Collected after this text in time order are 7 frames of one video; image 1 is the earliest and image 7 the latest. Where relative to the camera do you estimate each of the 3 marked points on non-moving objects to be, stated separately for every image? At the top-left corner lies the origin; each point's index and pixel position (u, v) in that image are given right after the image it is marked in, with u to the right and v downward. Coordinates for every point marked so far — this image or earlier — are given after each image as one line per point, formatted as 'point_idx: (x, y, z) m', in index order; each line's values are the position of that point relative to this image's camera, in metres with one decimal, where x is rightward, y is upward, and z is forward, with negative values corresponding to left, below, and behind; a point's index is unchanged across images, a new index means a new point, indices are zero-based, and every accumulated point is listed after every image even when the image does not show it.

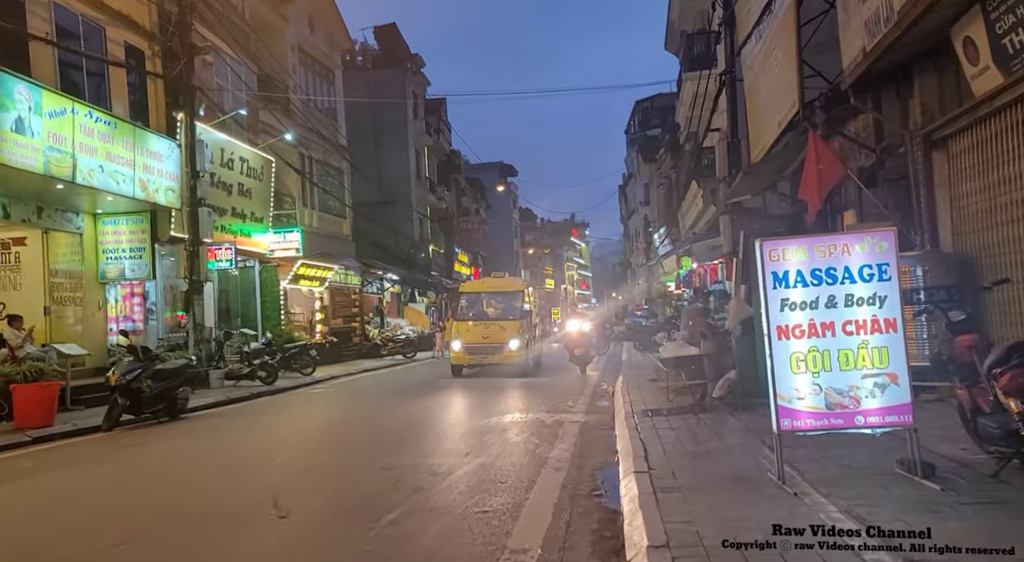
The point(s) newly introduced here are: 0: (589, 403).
0: (+1.2, -1.8, +13.4) m
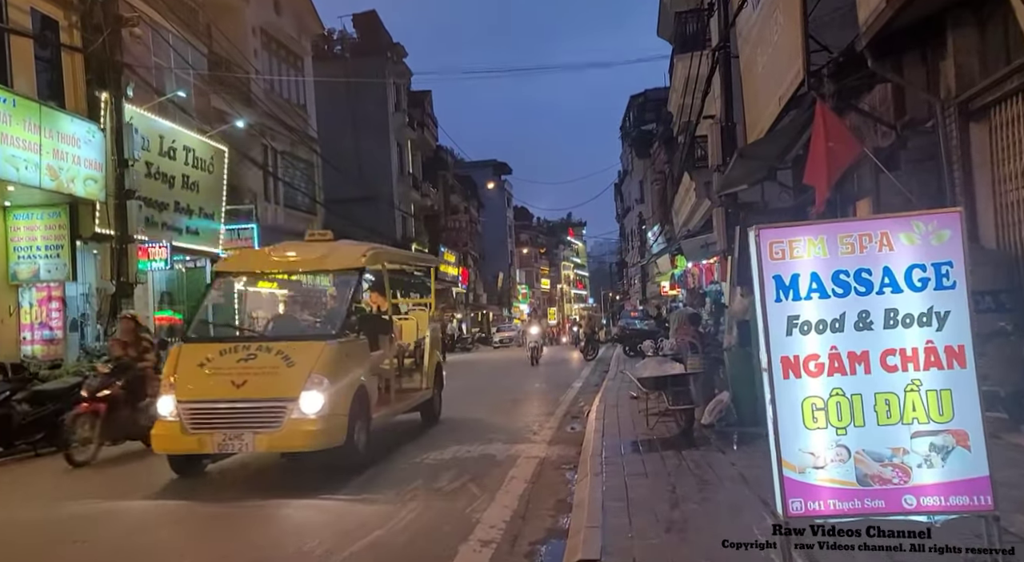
0: (+0.6, -1.9, +11.3) m
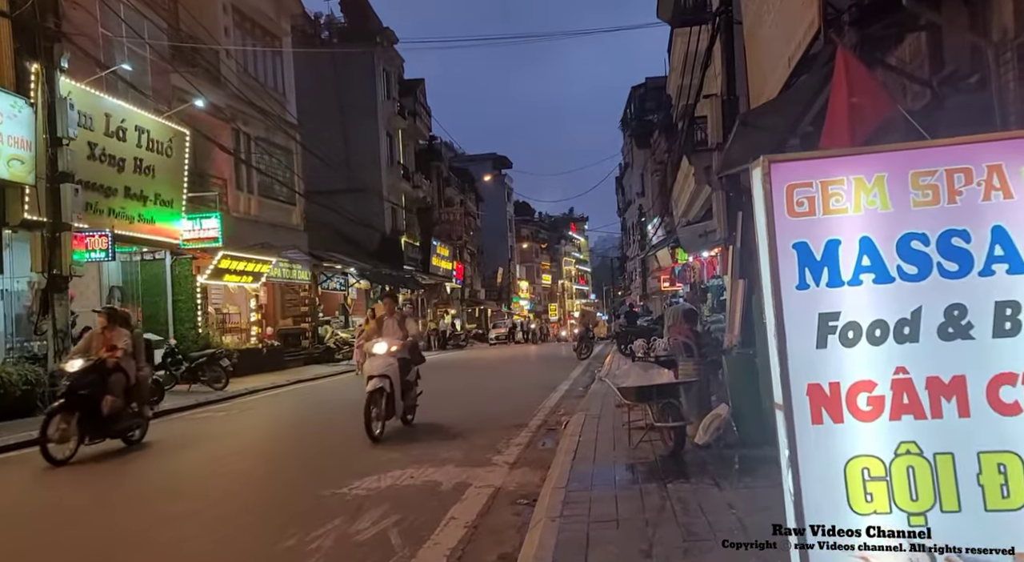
0: (+0.2, -1.8, +9.6) m
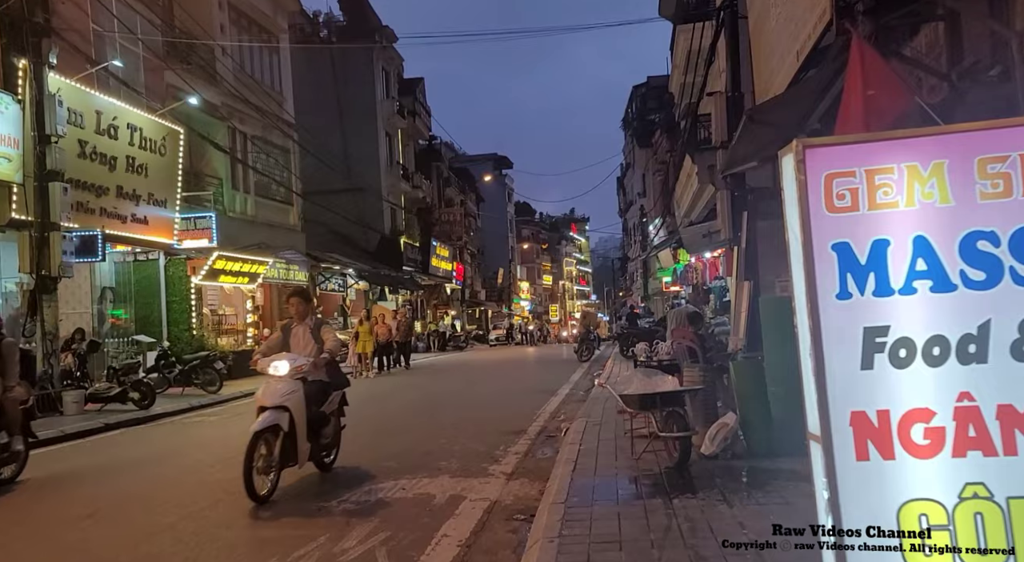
0: (+0.1, -1.8, +9.2) m
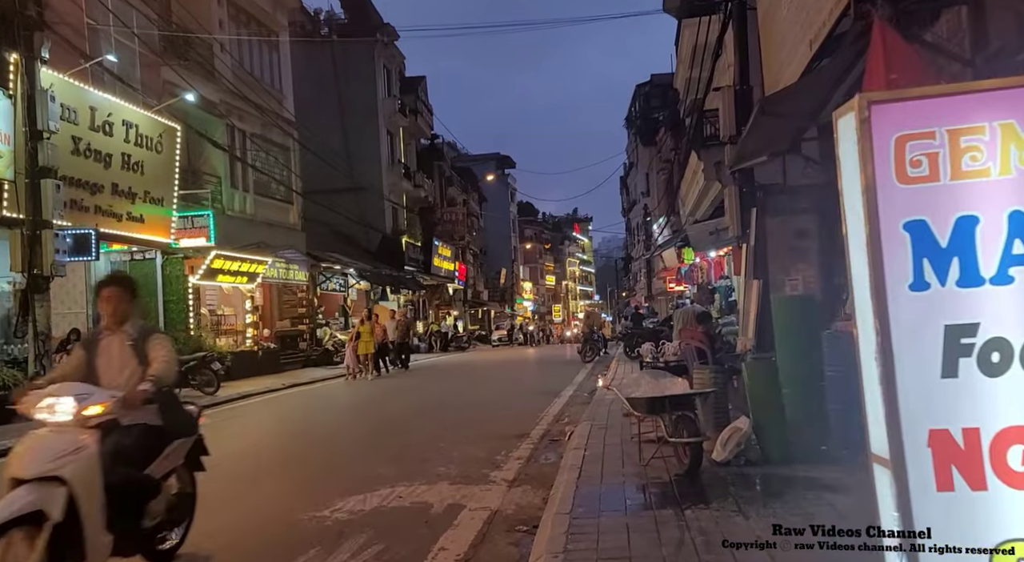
0: (+0.2, -1.8, +8.8) m
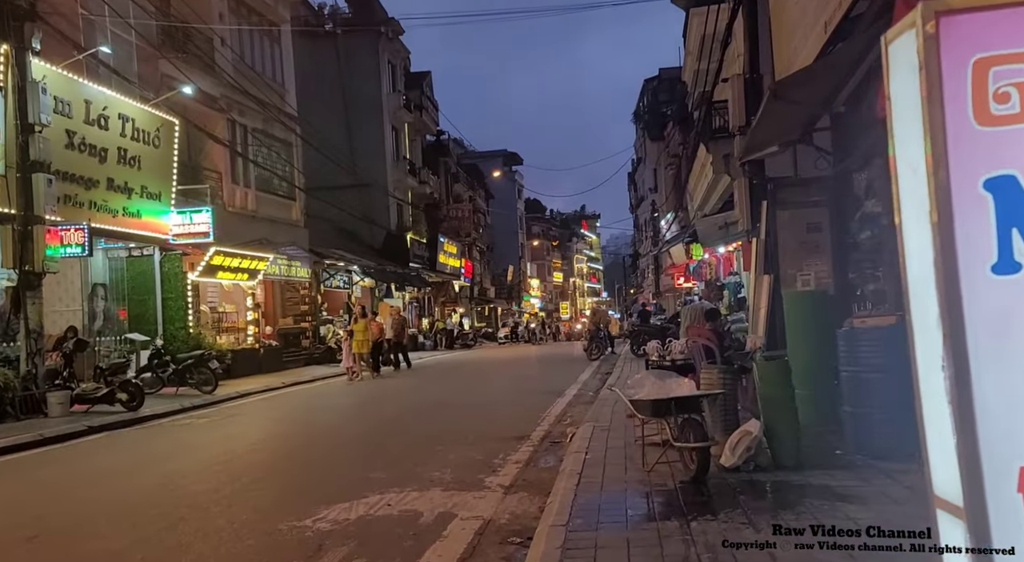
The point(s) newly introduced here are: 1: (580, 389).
0: (+0.1, -1.7, +8.4) m
1: (+1.2, -1.9, +15.1) m
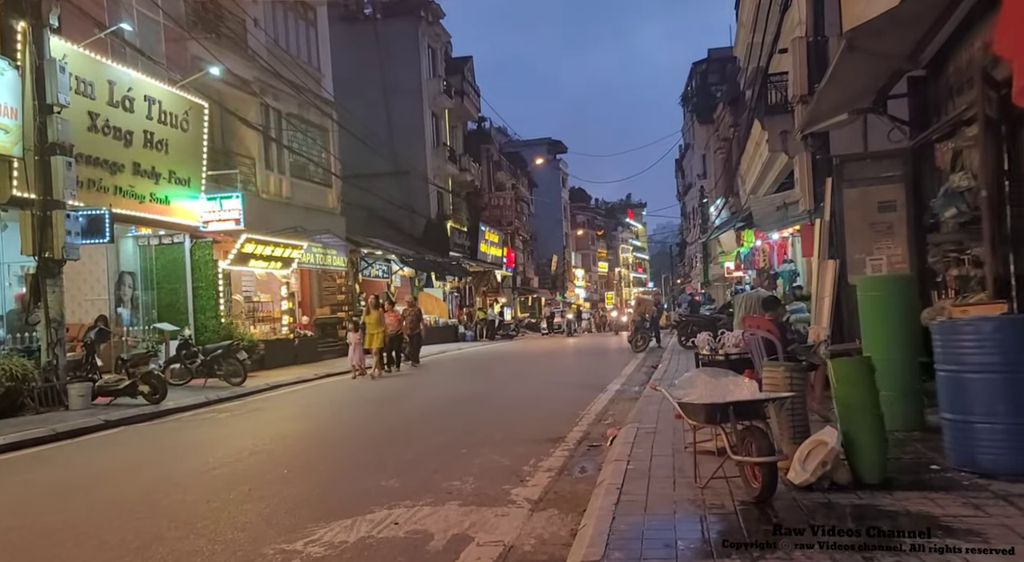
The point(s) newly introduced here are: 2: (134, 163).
0: (+0.4, -1.6, +7.4) m
1: (+1.8, -1.7, +14.1) m
2: (-7.5, +2.3, +17.5) m
